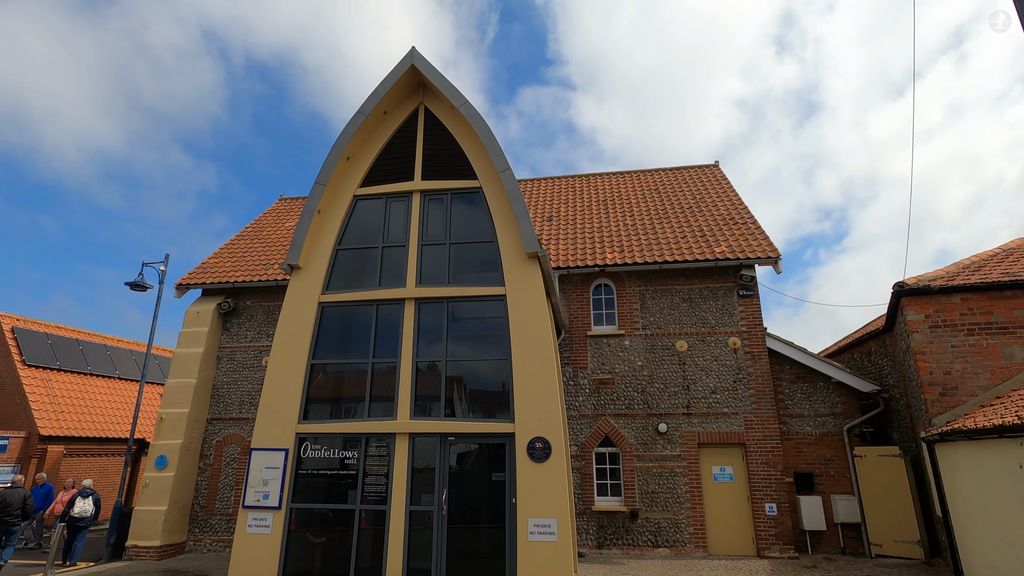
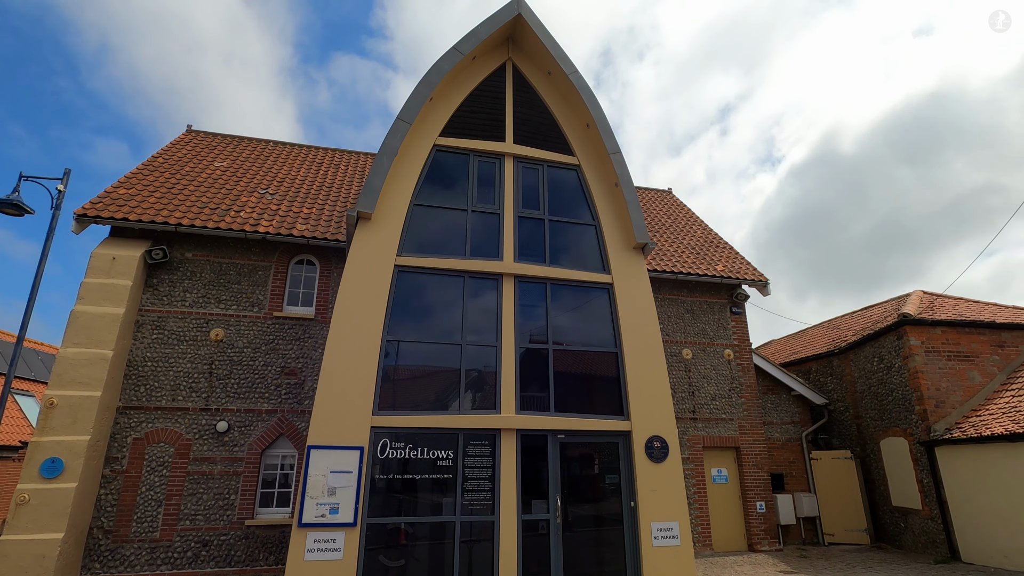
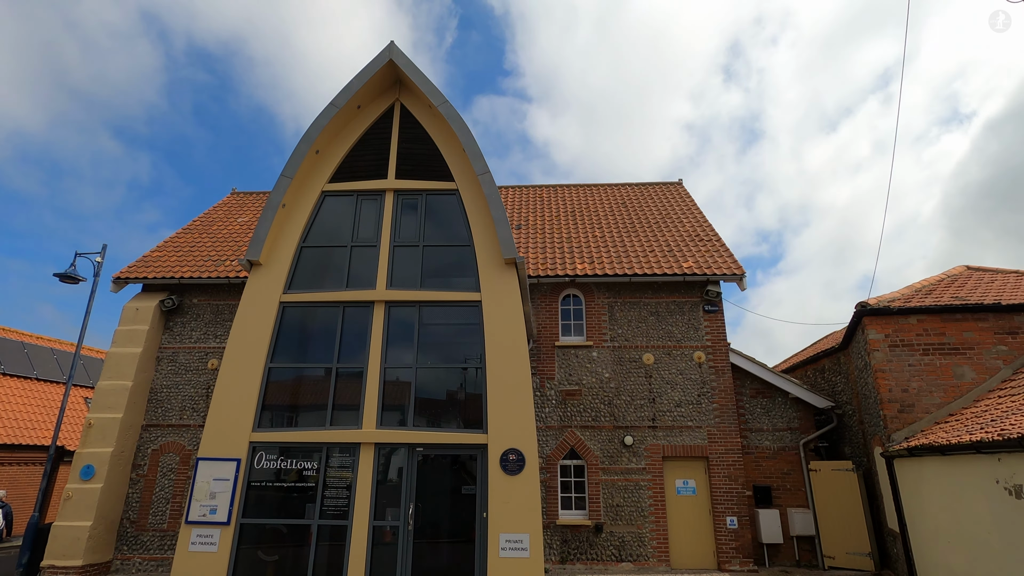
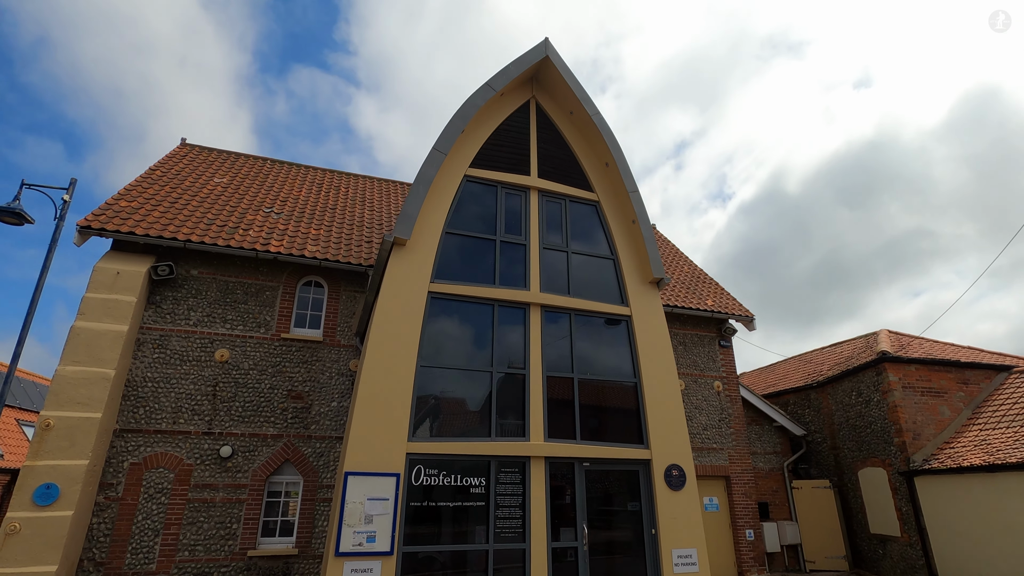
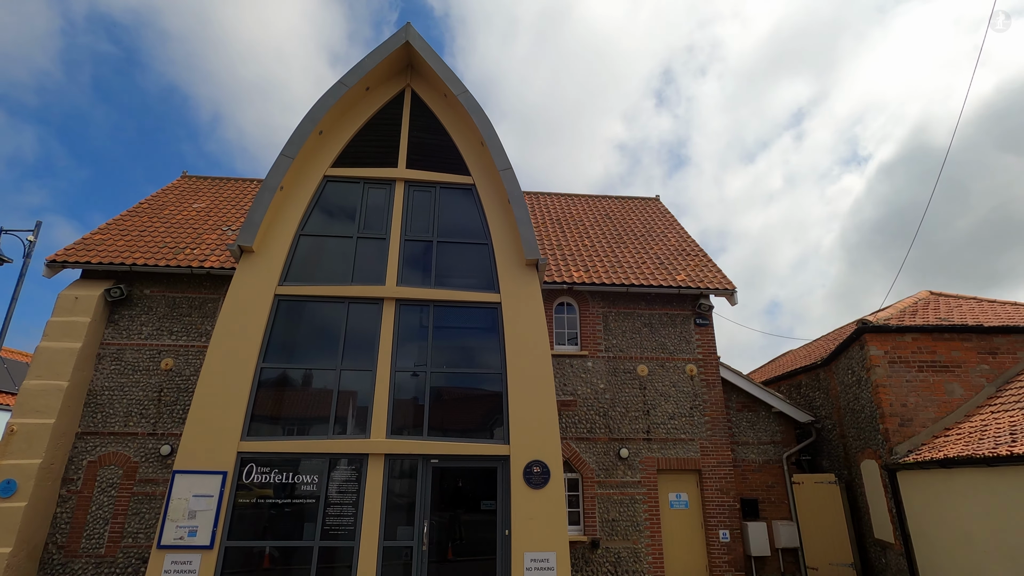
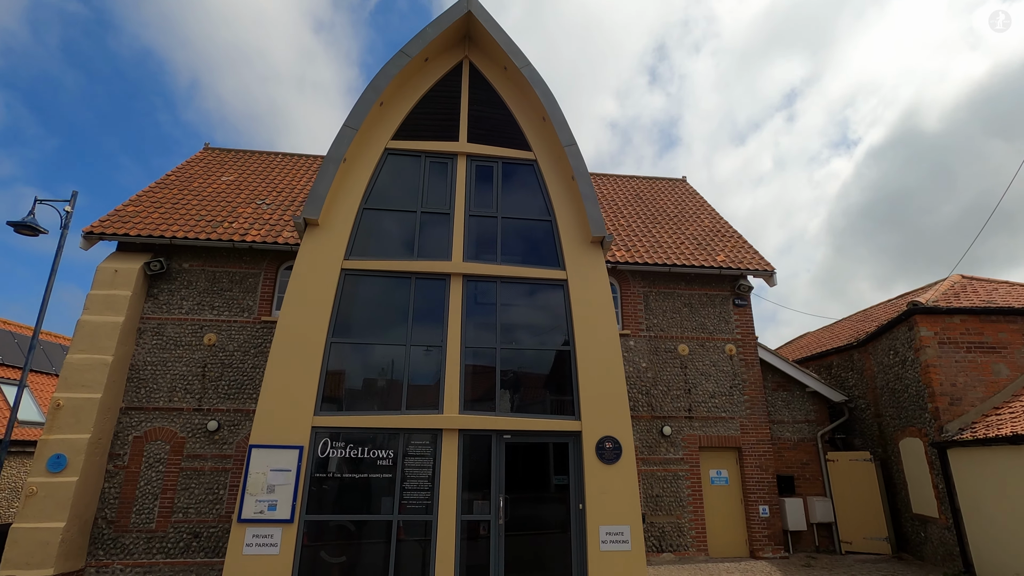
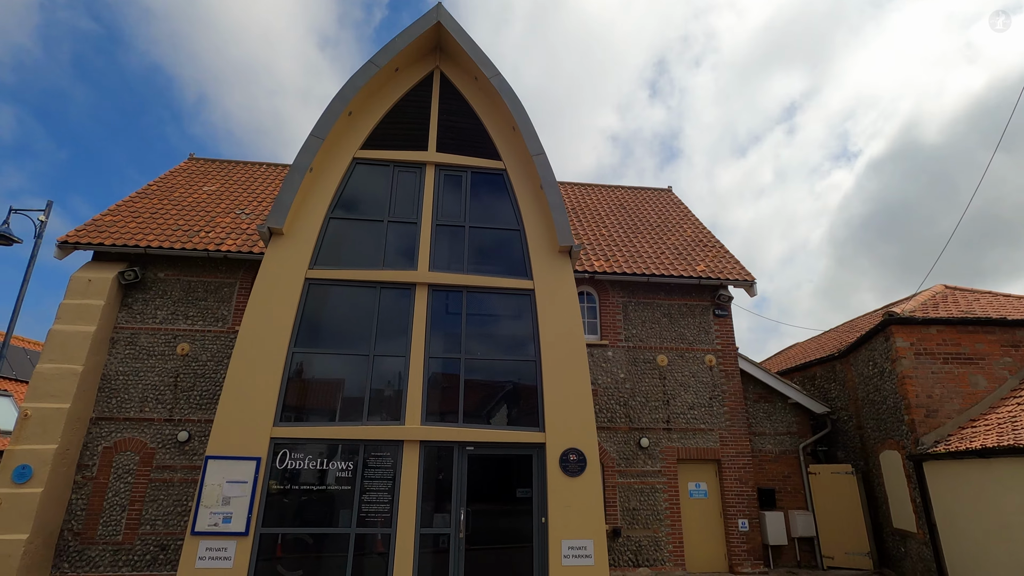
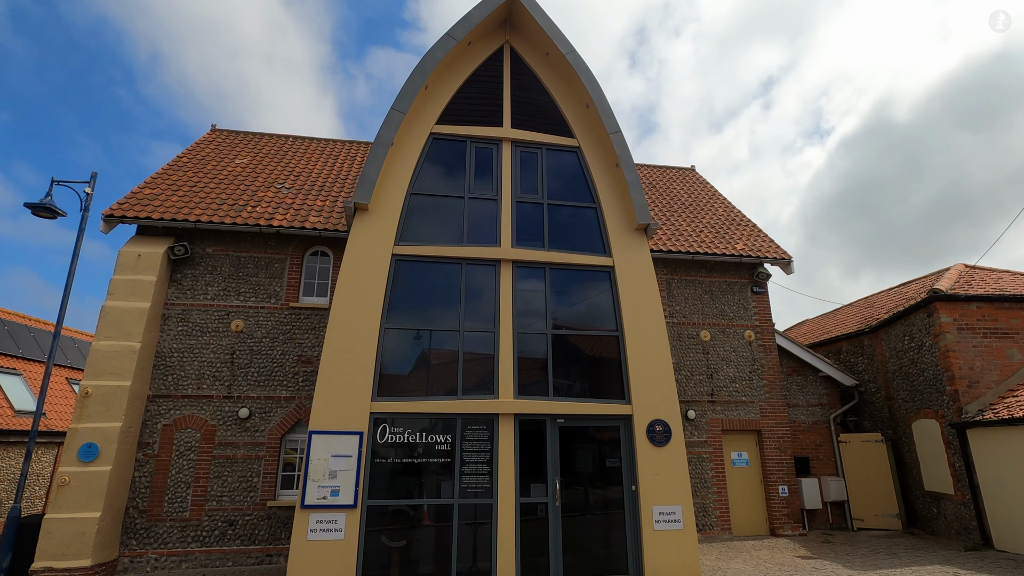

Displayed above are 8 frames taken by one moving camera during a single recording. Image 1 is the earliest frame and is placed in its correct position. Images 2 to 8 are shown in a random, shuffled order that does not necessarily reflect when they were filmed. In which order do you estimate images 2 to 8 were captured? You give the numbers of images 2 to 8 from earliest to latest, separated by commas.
3, 5, 7, 6, 8, 2, 4
